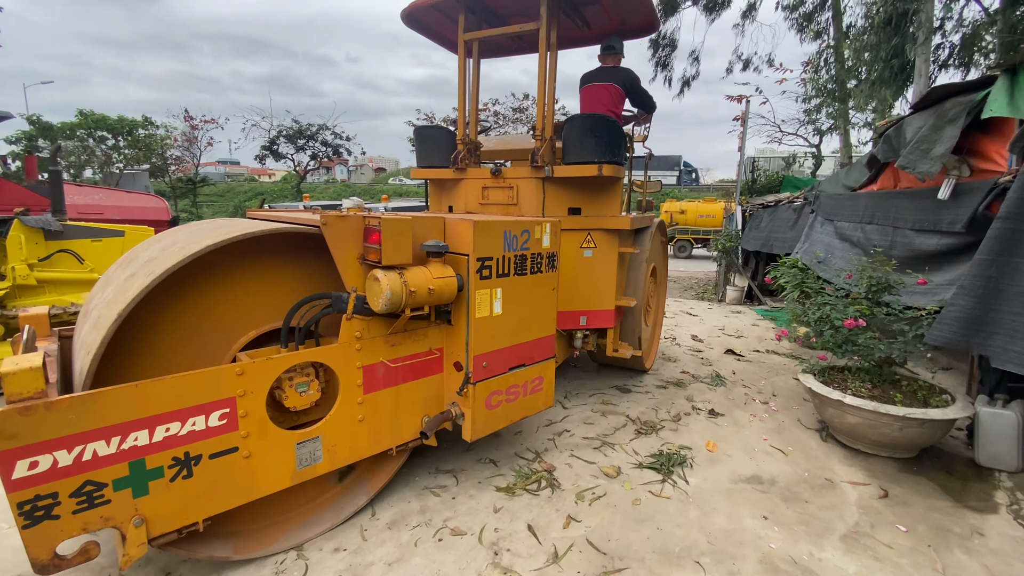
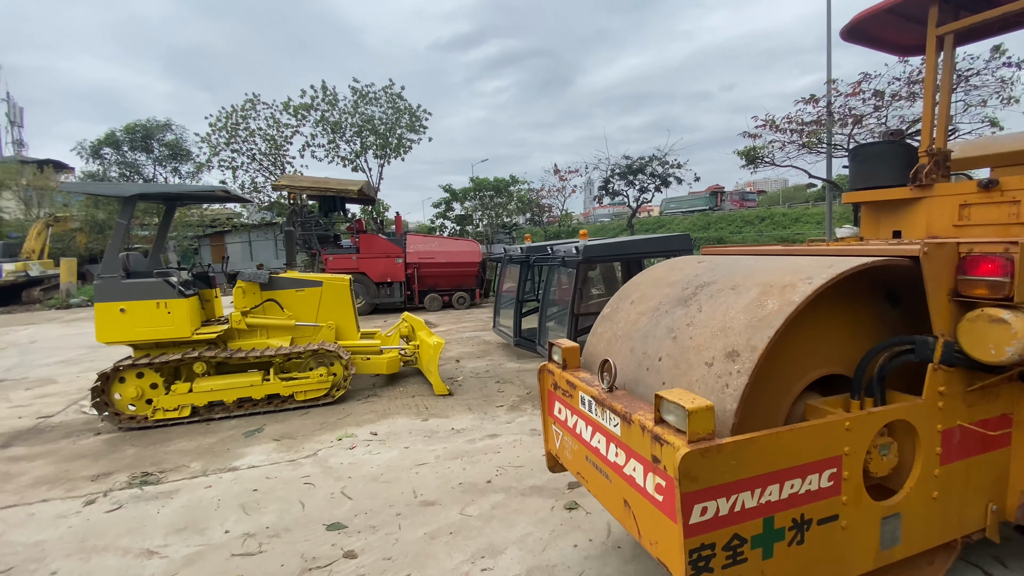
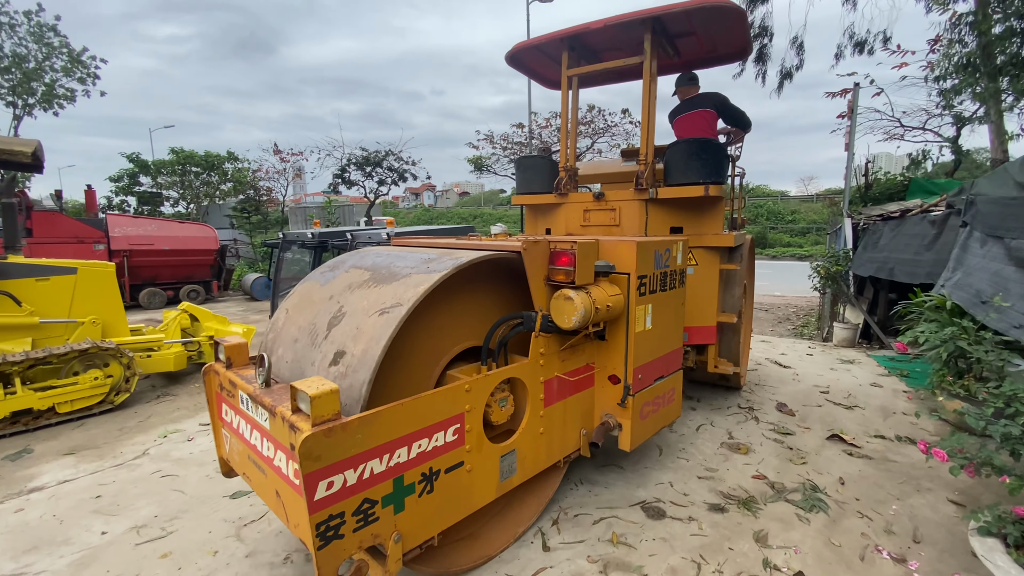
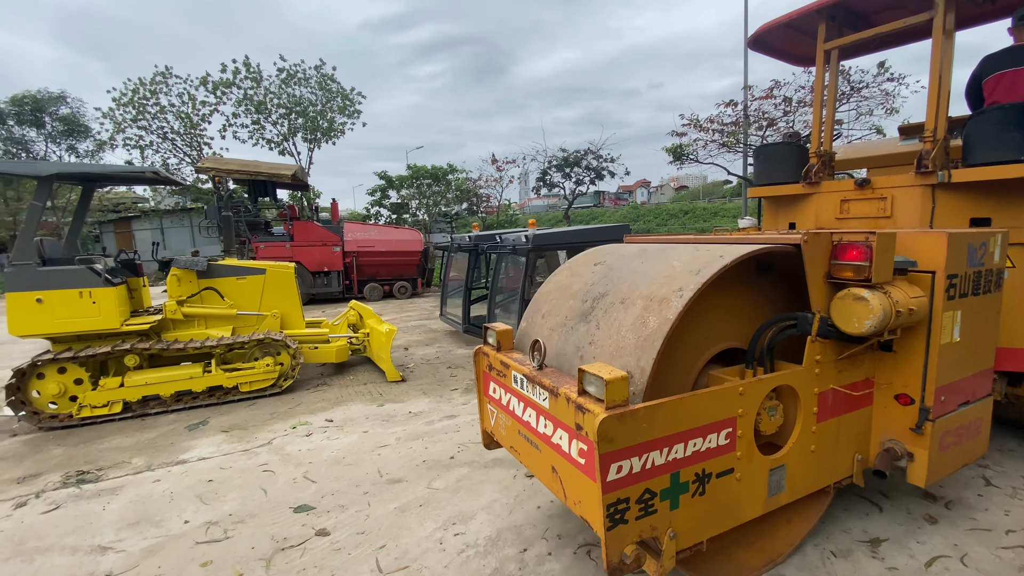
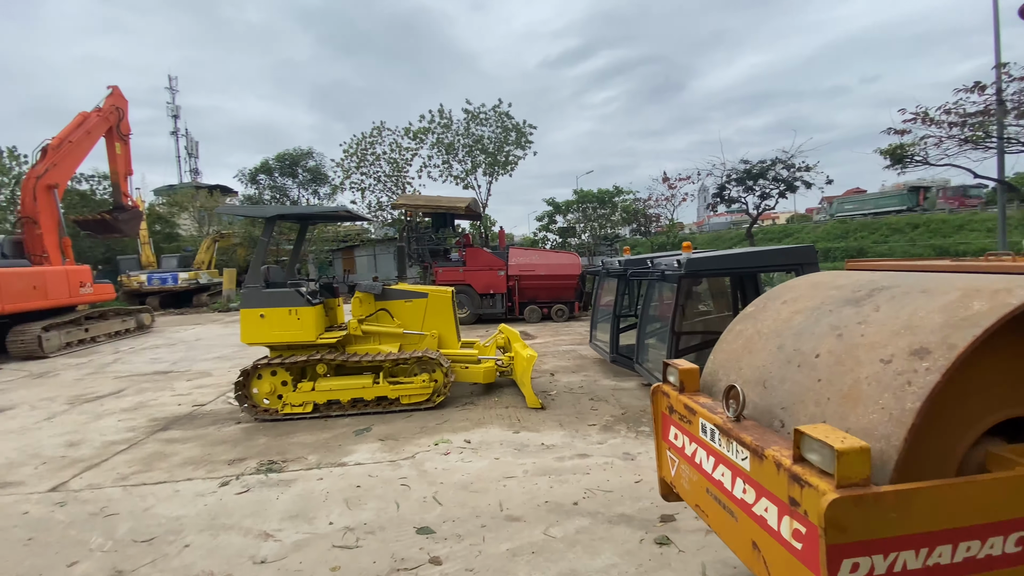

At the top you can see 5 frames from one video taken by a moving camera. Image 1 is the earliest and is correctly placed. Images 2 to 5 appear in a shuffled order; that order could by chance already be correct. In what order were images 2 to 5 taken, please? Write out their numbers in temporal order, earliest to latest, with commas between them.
3, 4, 2, 5
